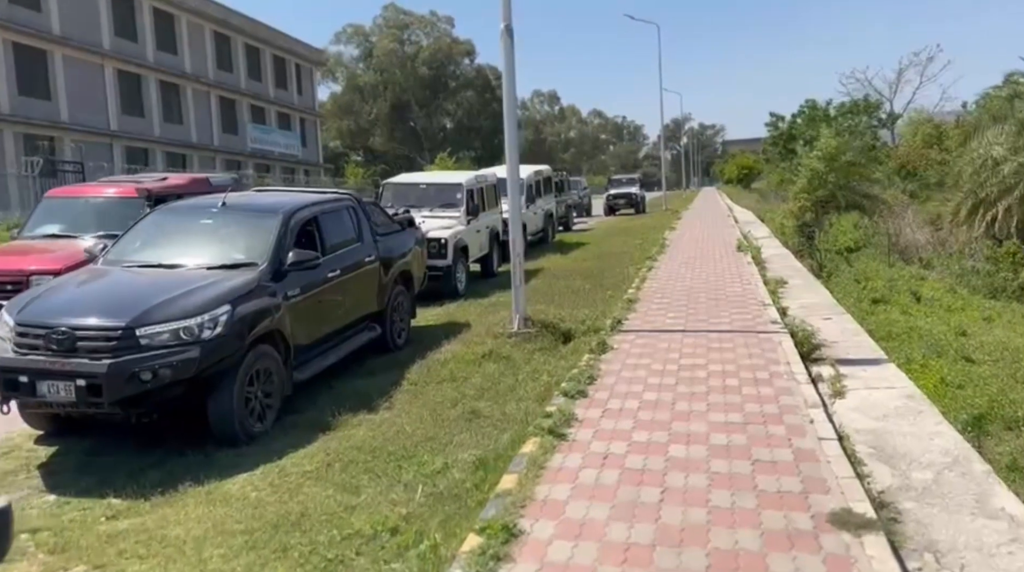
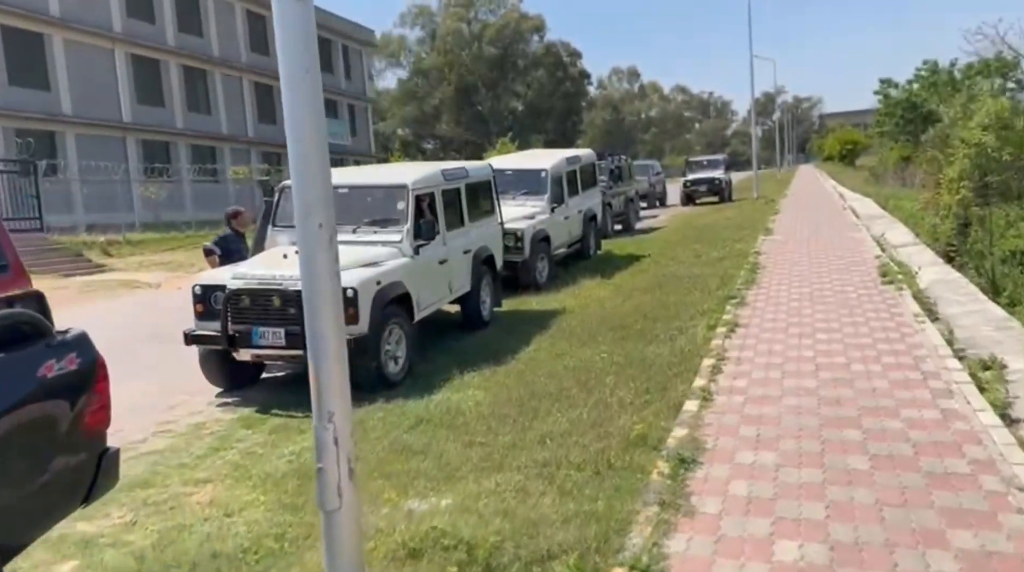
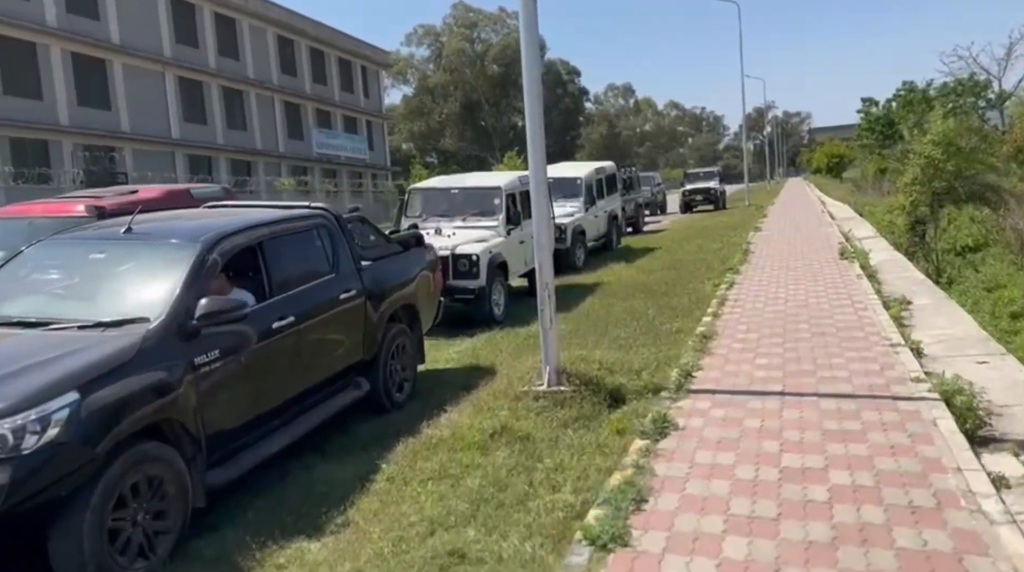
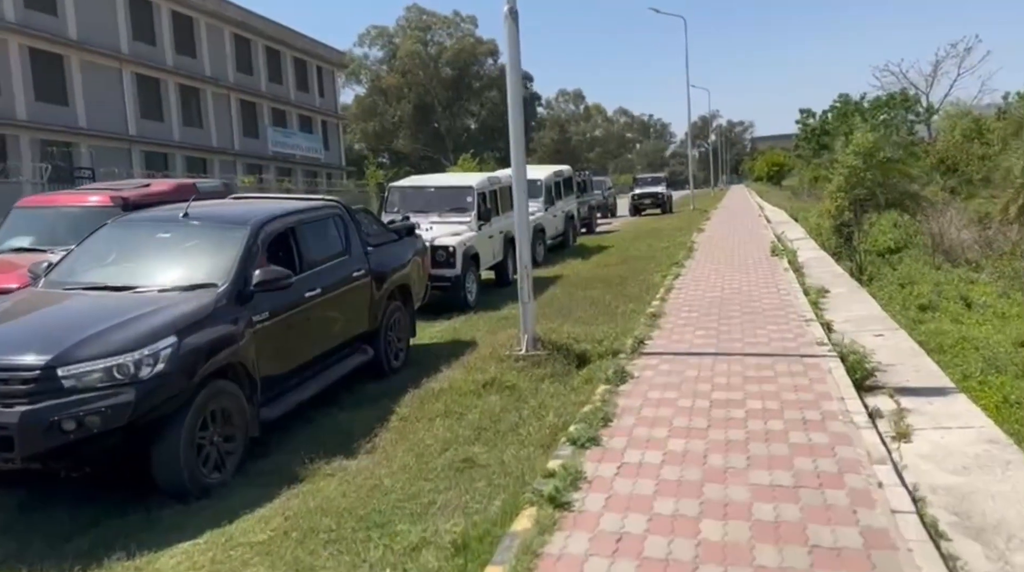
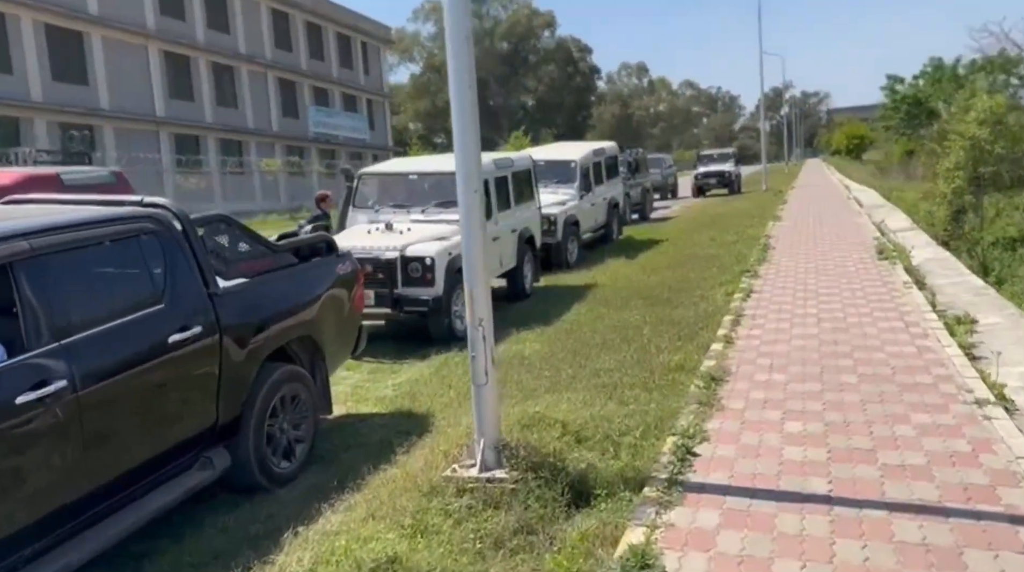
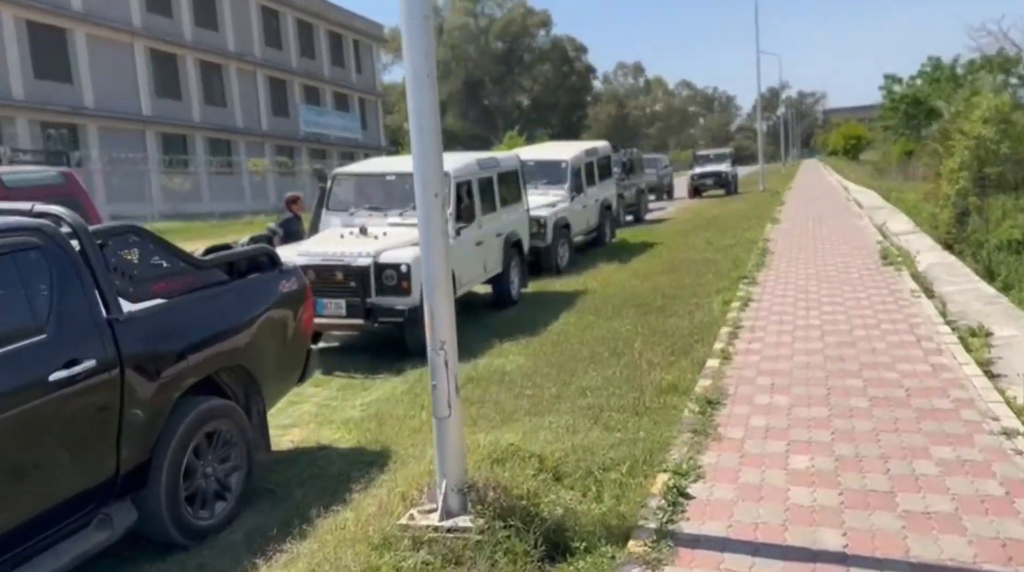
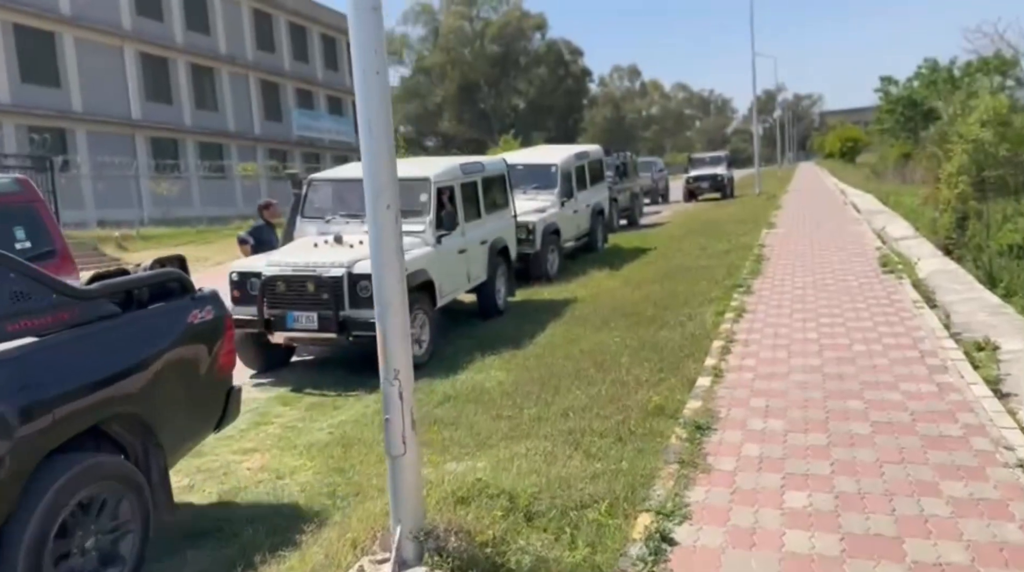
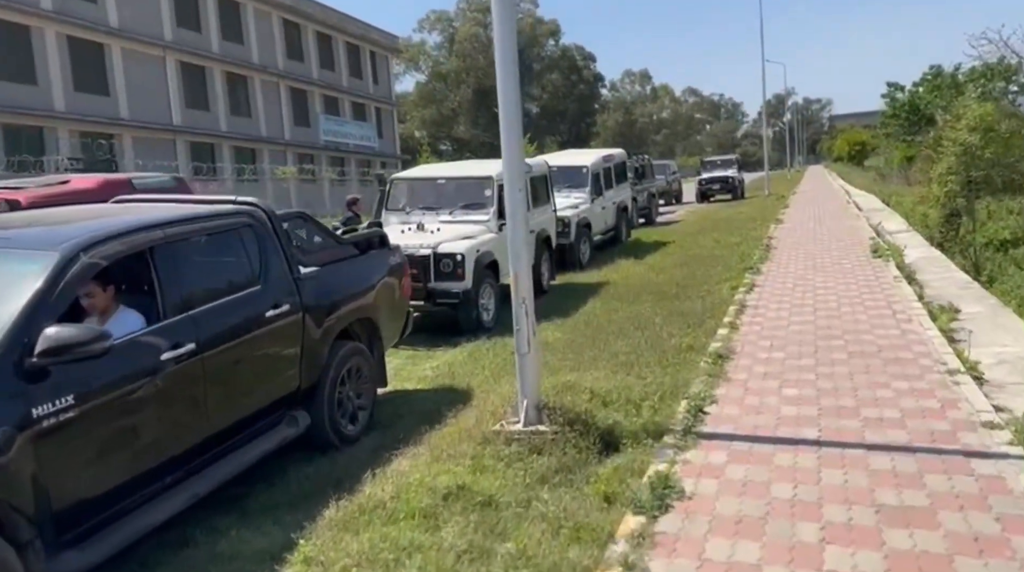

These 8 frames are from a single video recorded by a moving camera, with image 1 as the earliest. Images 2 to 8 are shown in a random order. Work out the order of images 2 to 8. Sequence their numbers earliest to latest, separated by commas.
4, 3, 8, 5, 6, 7, 2
